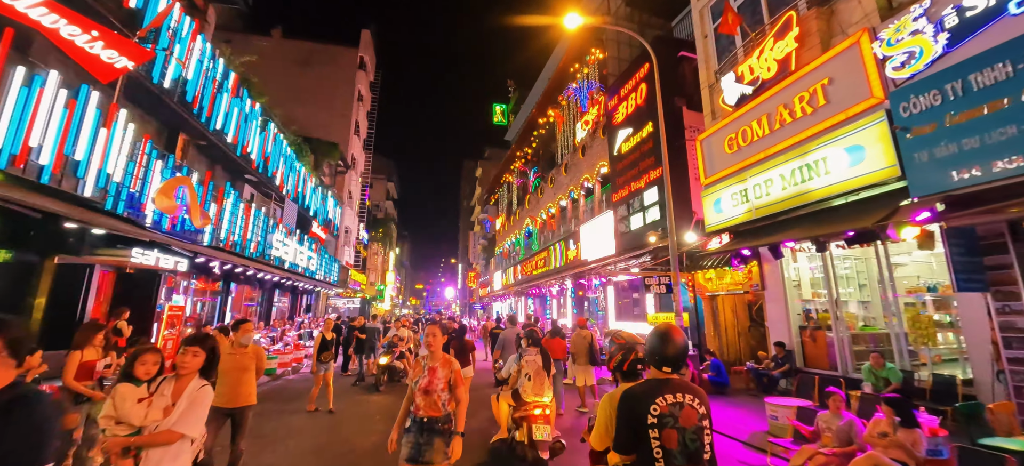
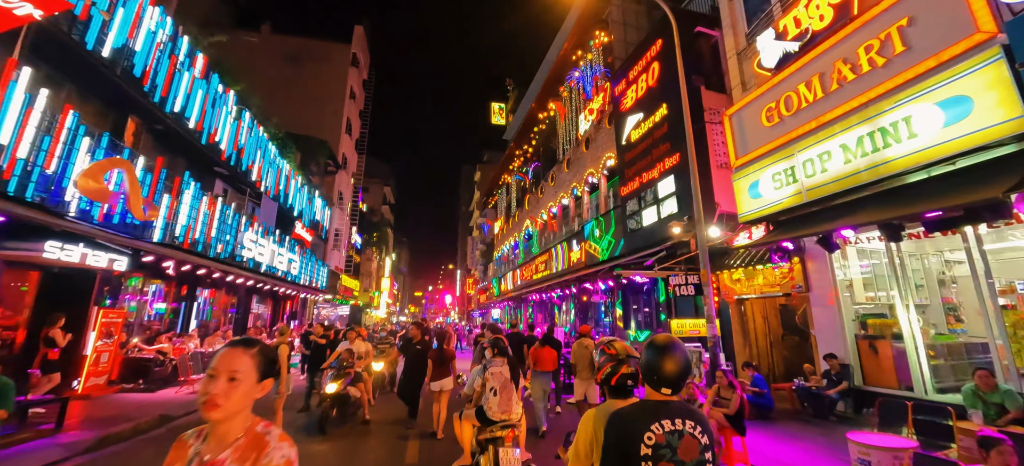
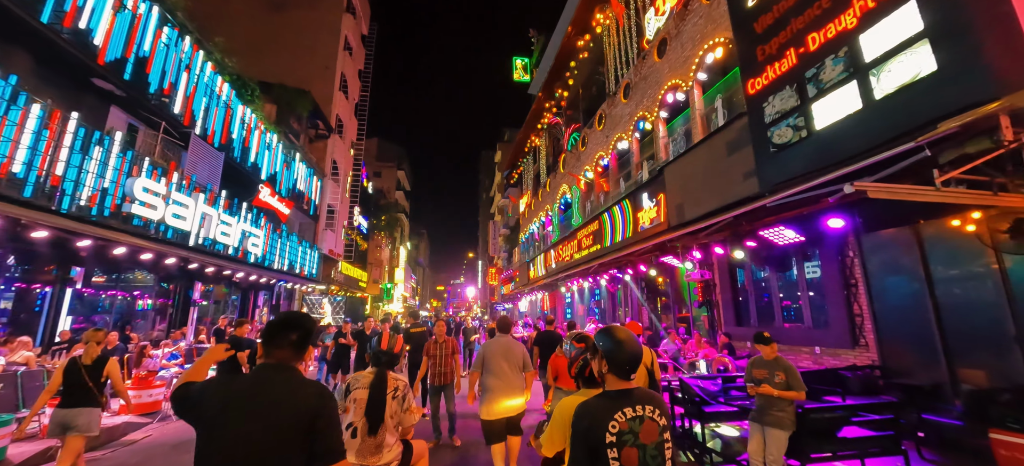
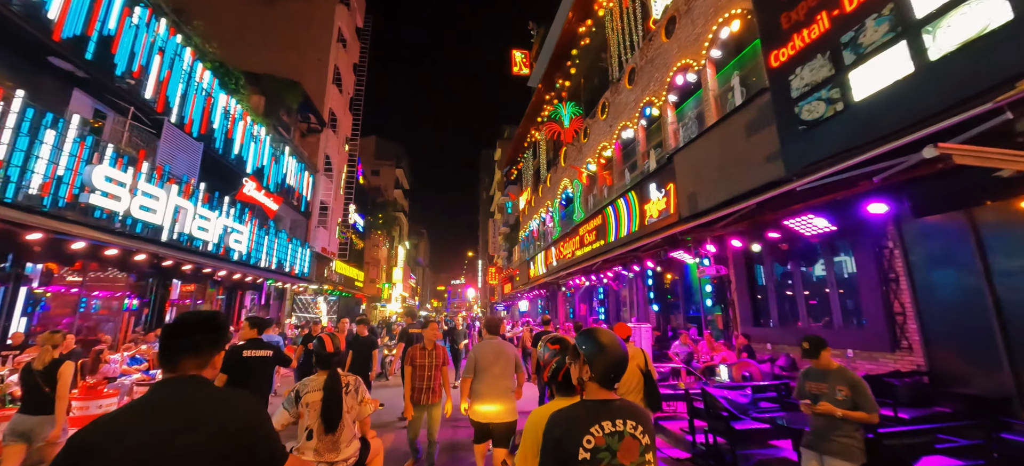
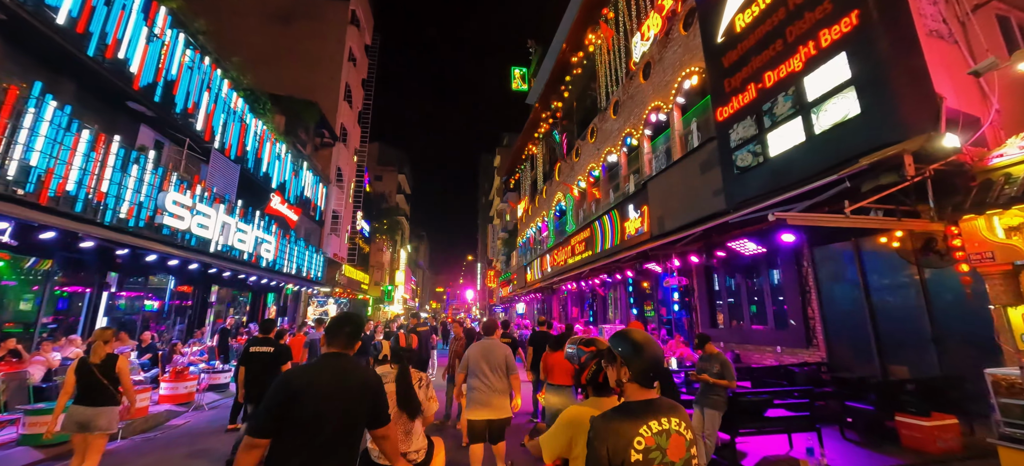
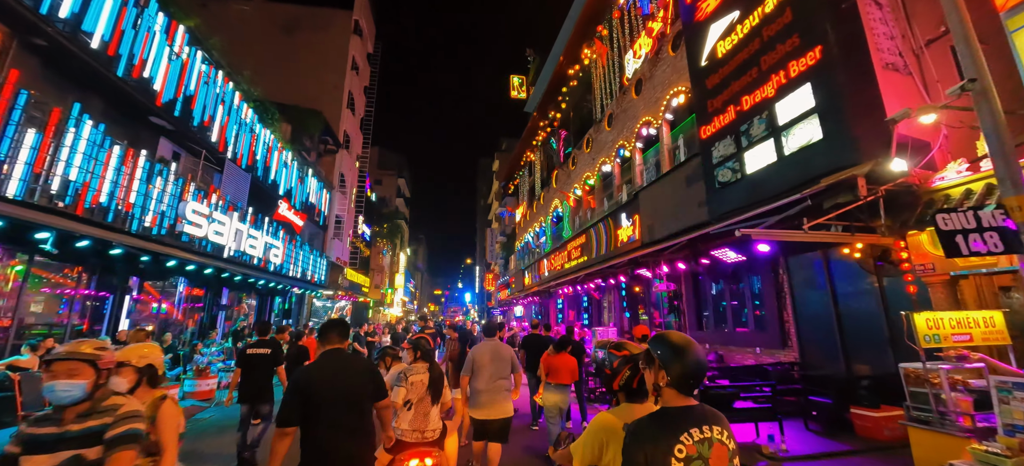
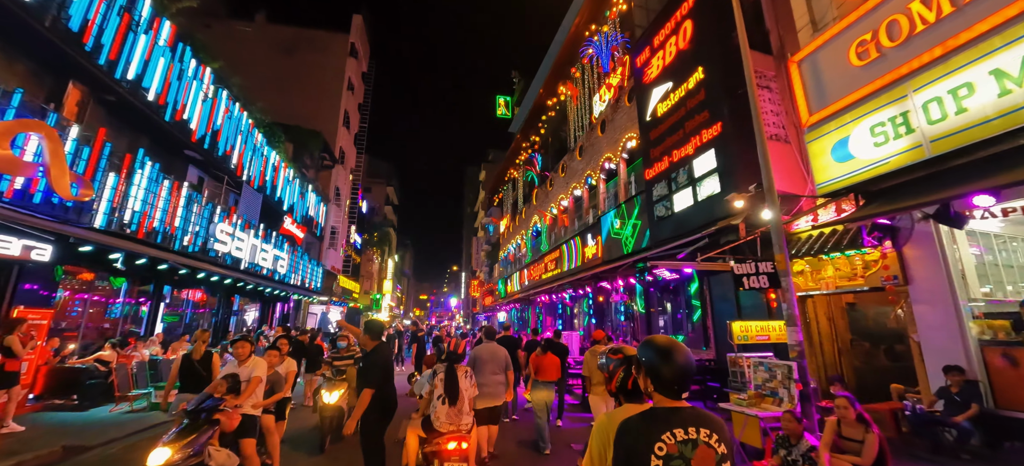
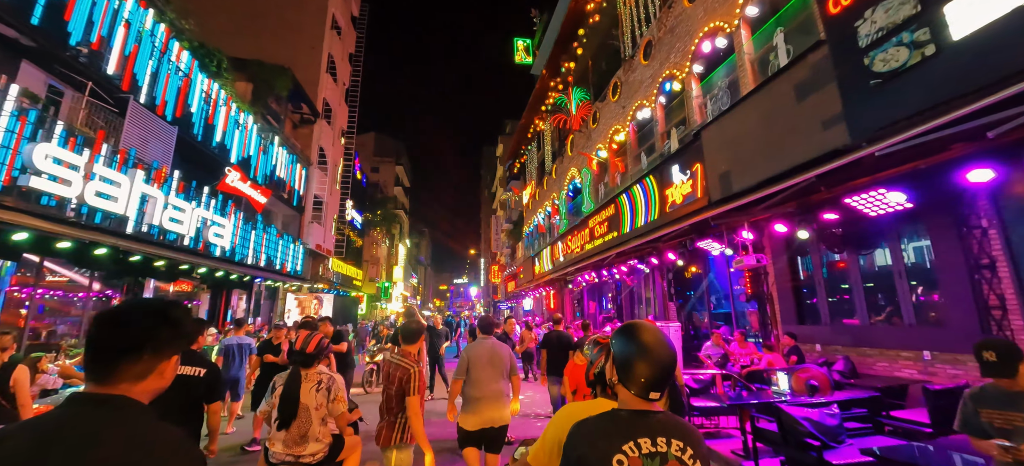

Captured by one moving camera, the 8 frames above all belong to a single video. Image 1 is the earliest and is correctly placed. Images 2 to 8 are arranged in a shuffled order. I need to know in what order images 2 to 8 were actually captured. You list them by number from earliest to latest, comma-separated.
2, 7, 6, 5, 3, 4, 8
